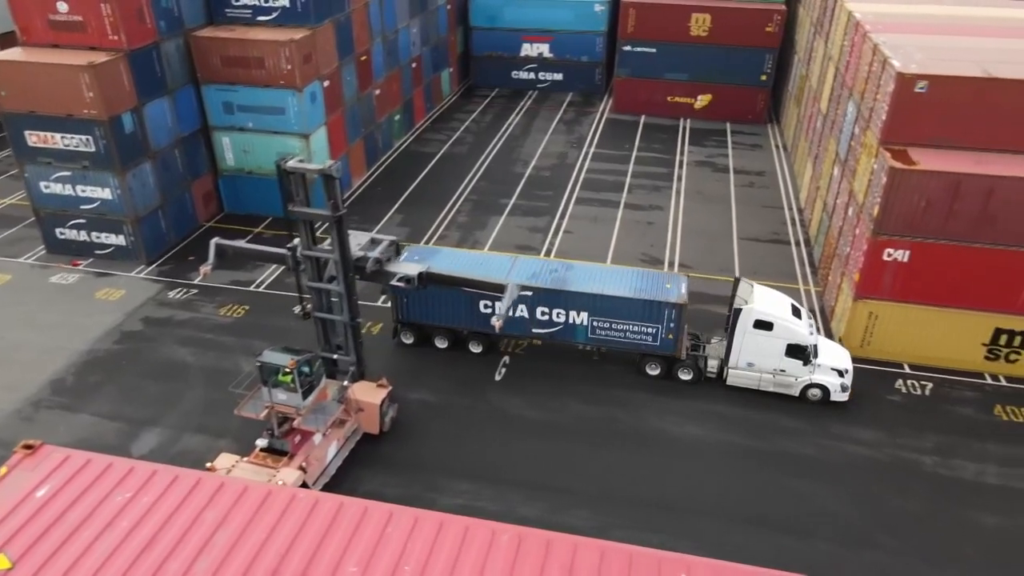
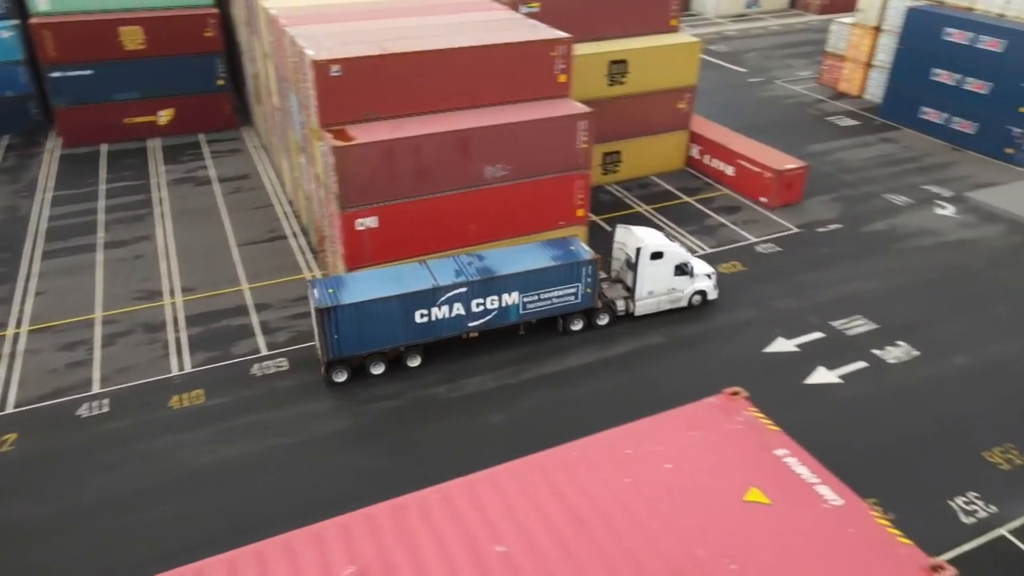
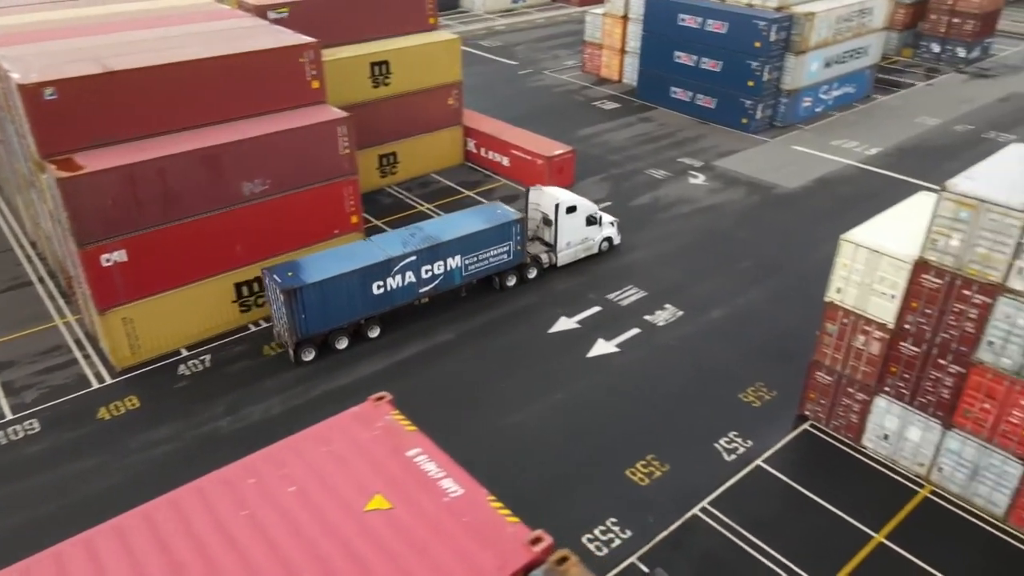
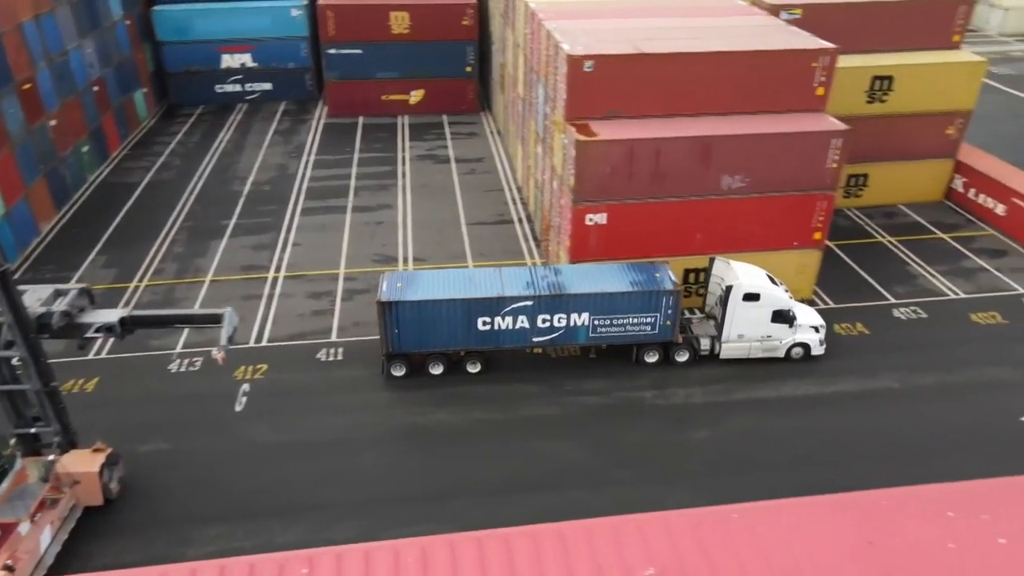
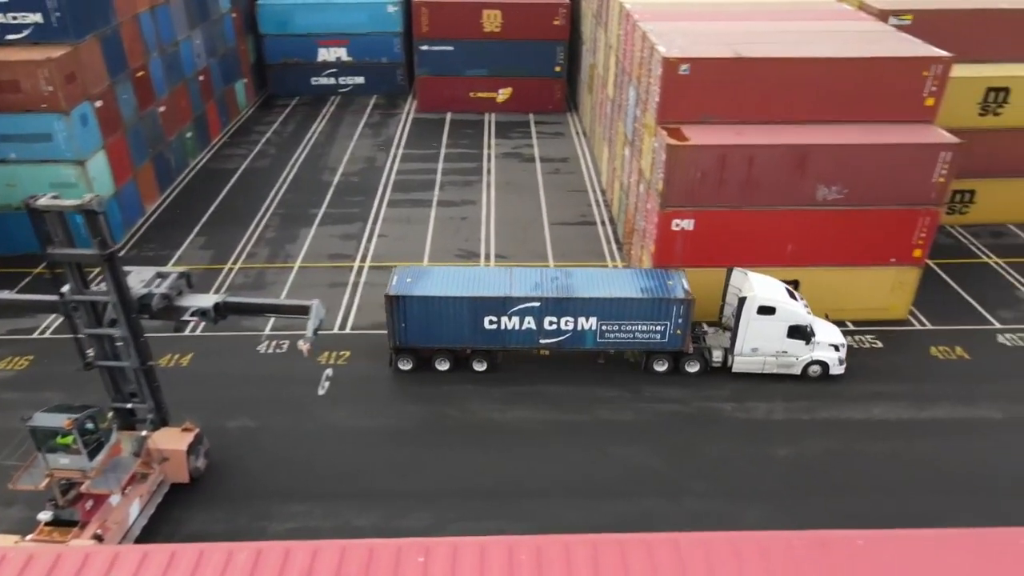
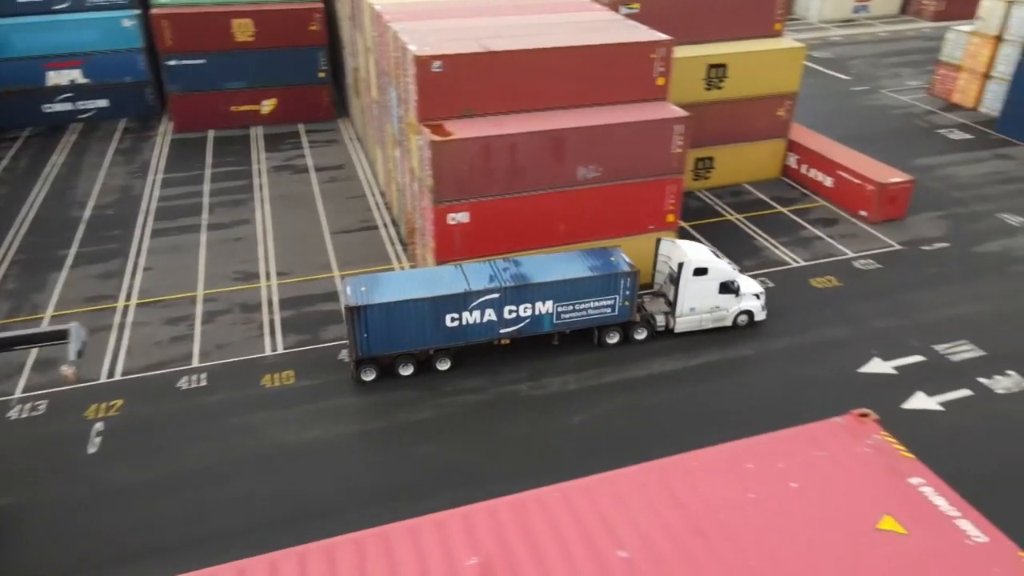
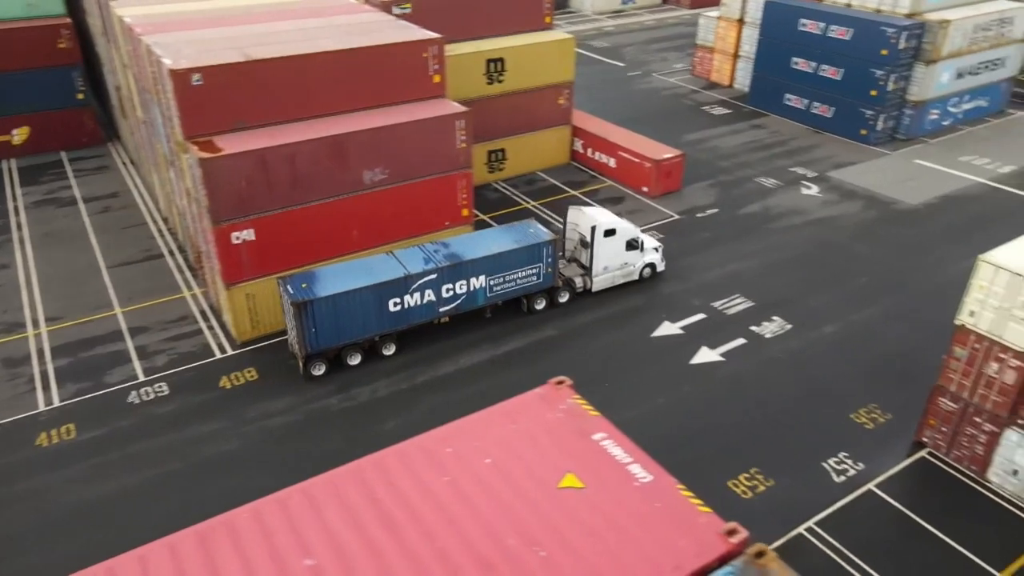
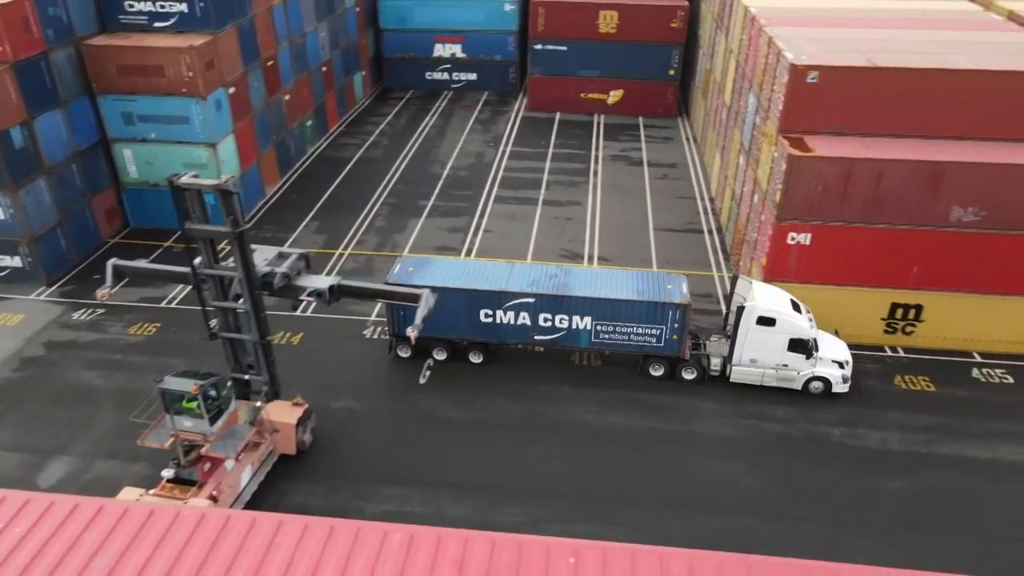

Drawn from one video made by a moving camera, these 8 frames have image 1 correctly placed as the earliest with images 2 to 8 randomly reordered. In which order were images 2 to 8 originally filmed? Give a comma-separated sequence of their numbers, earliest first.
8, 5, 4, 6, 2, 7, 3
